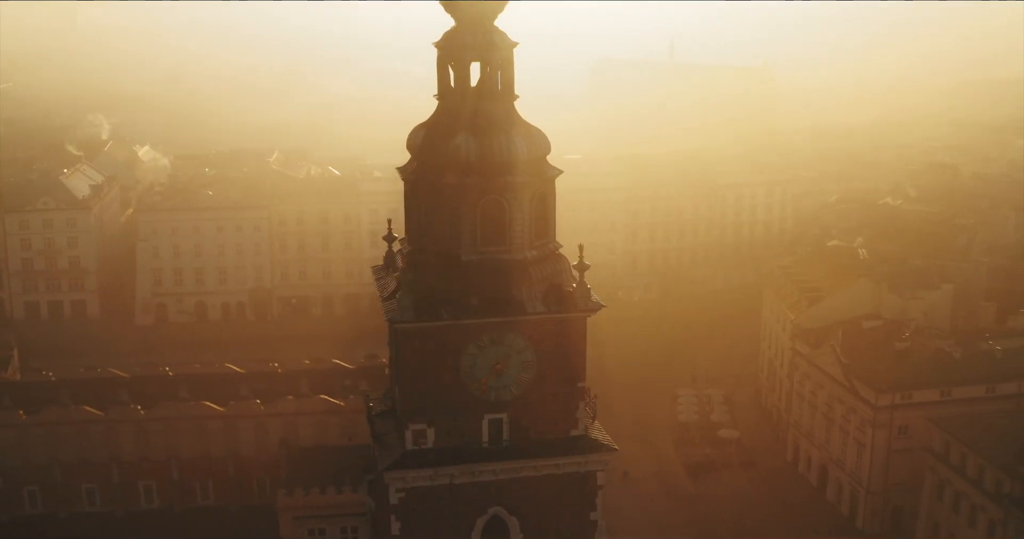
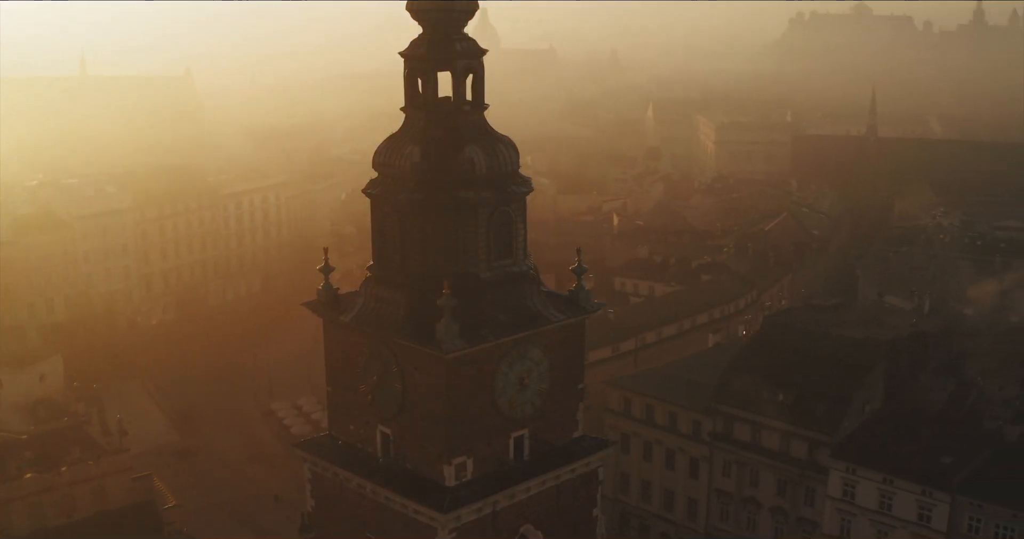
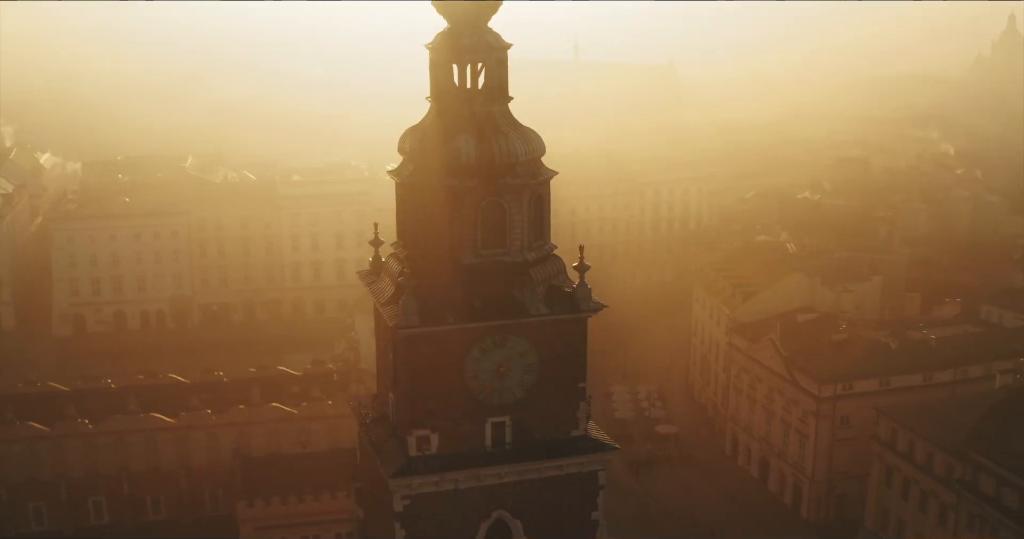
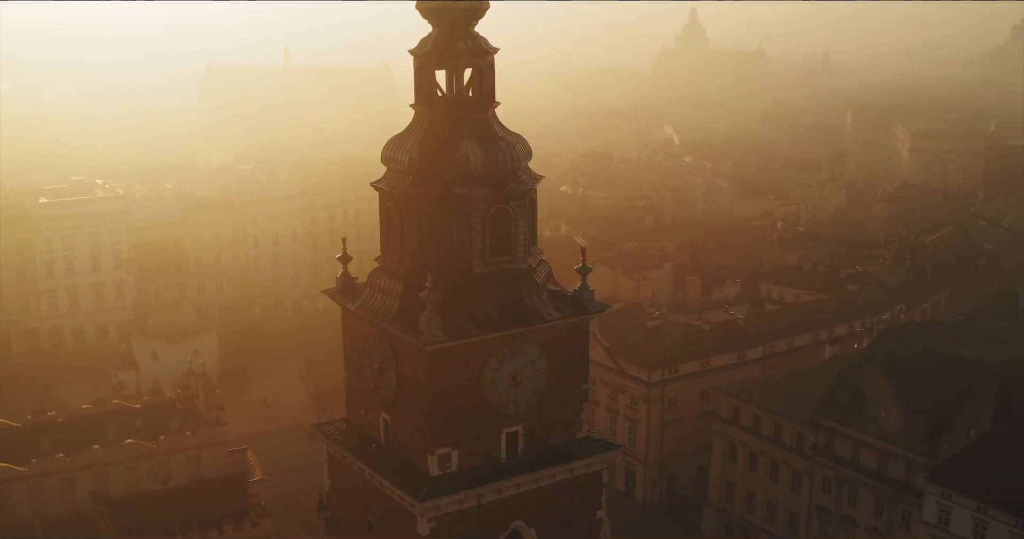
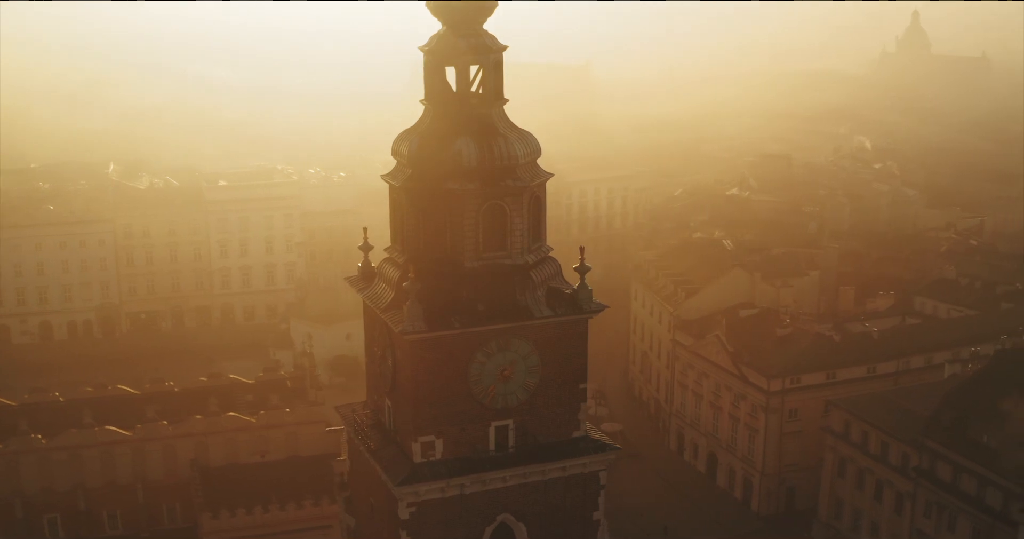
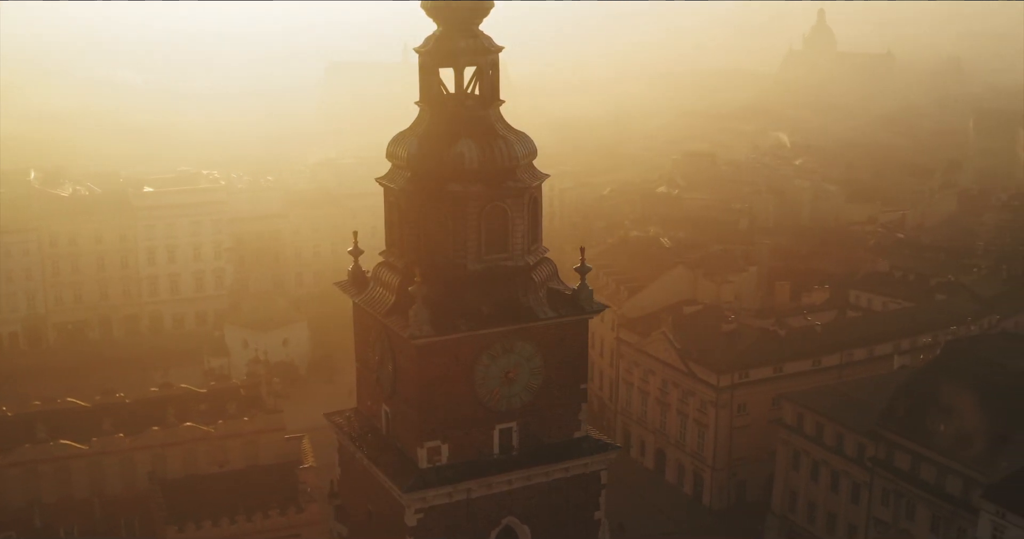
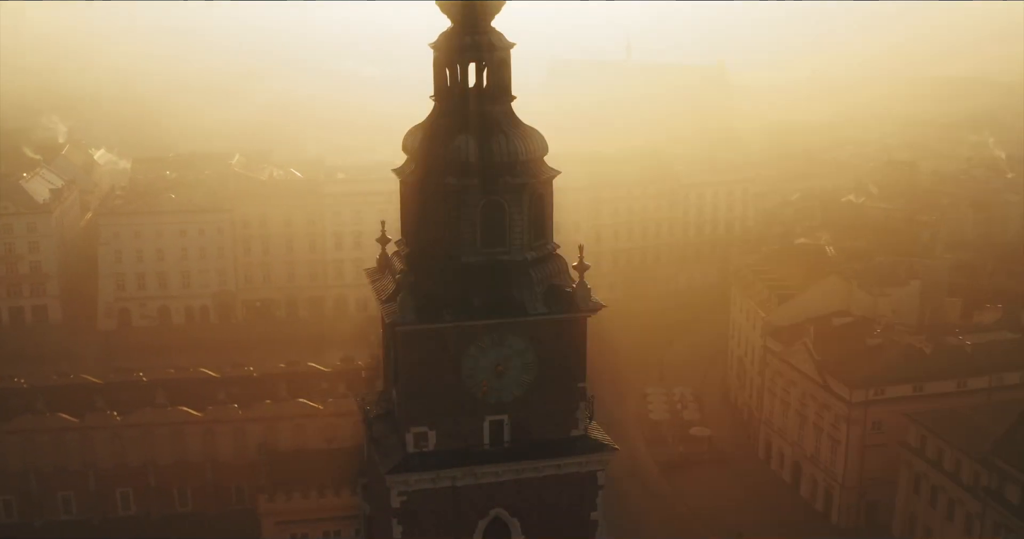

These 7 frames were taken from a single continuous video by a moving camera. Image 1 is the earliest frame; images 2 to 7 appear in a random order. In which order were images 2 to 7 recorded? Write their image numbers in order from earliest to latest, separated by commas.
7, 3, 5, 6, 4, 2
